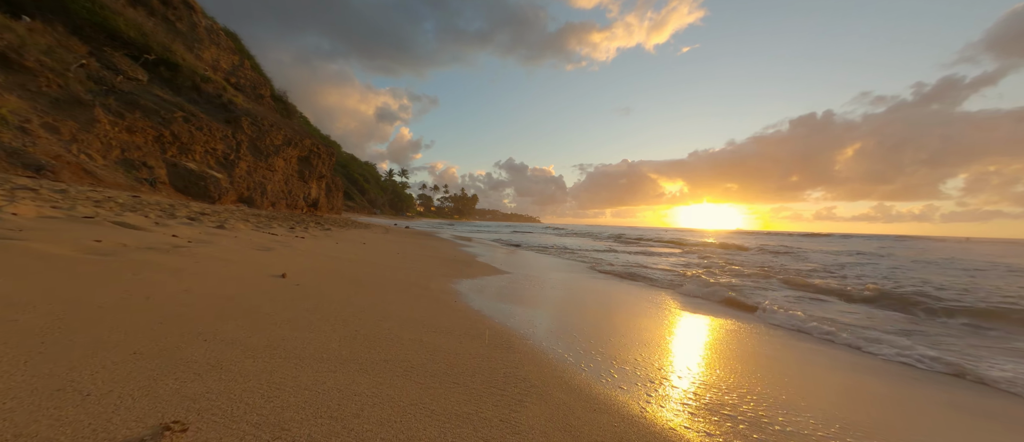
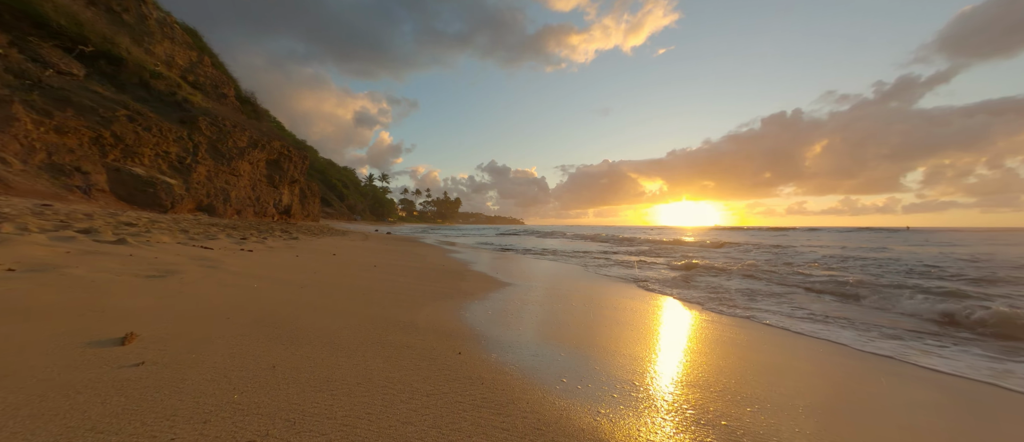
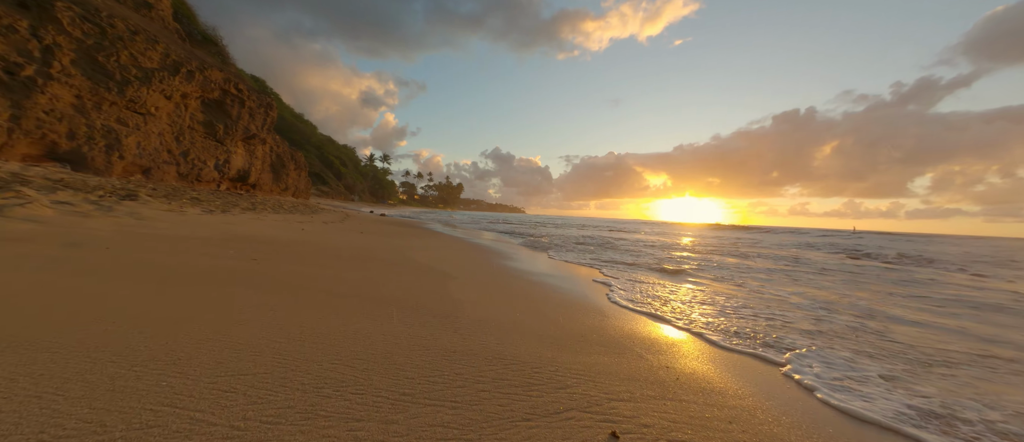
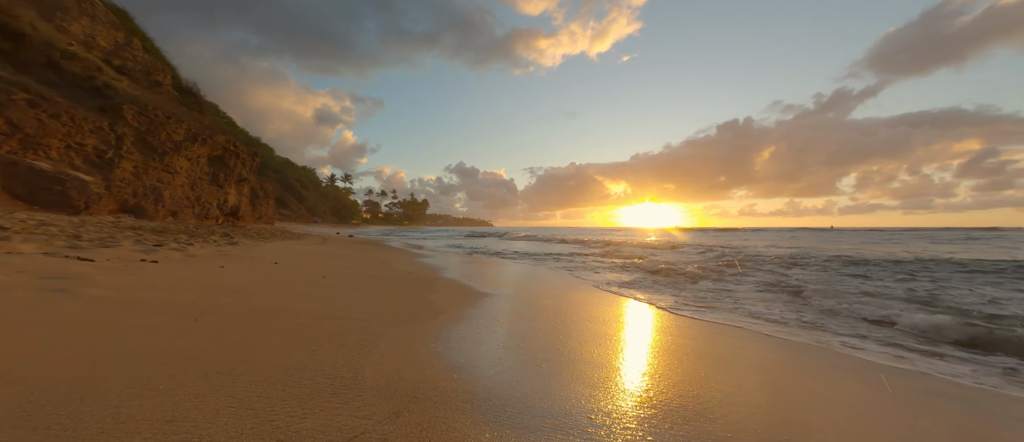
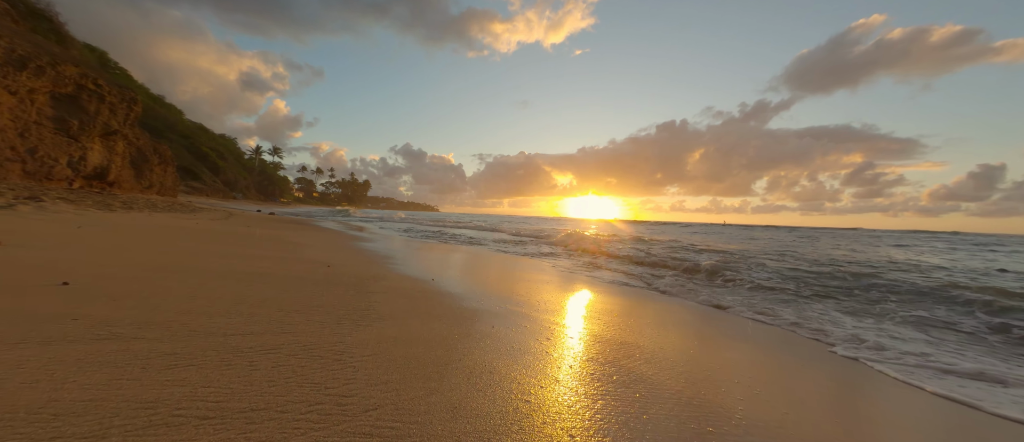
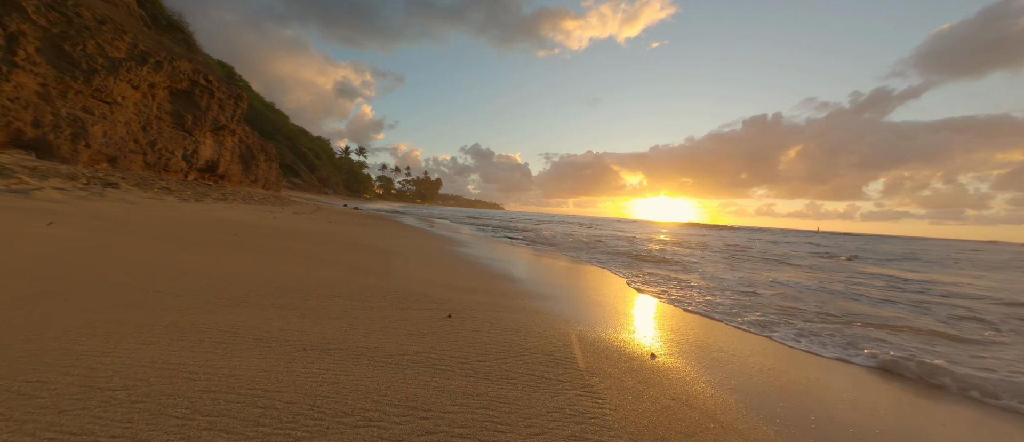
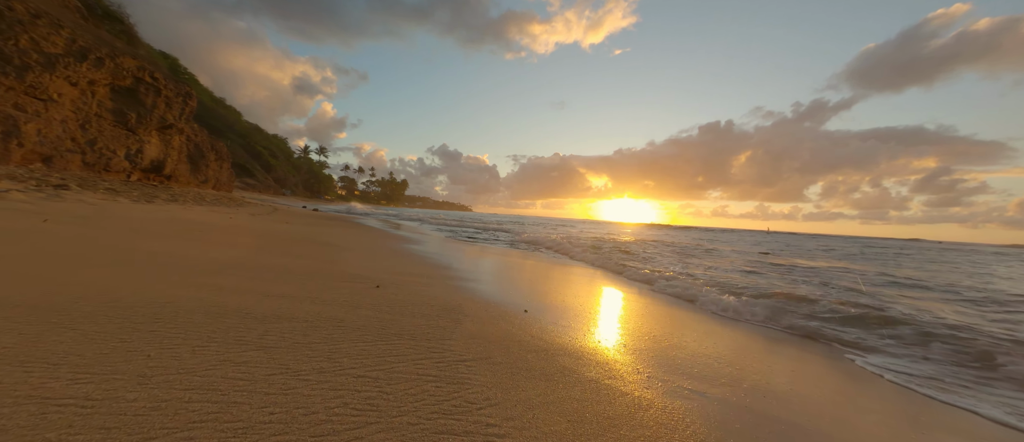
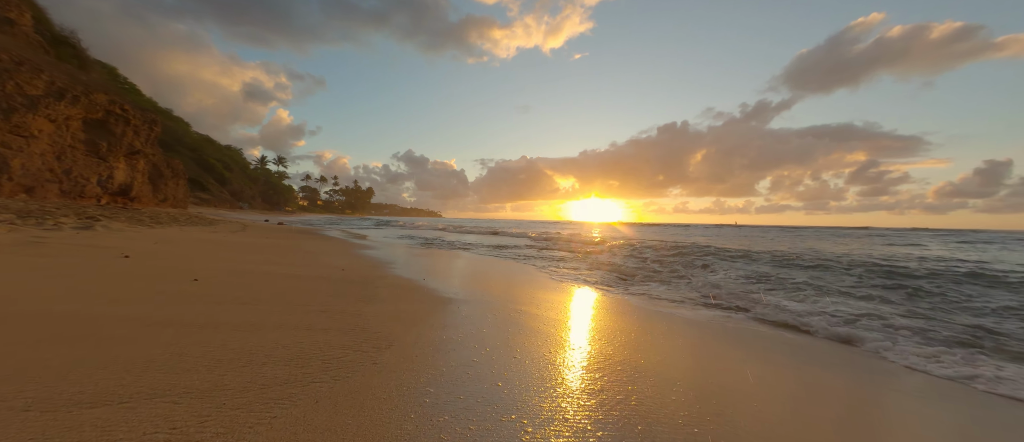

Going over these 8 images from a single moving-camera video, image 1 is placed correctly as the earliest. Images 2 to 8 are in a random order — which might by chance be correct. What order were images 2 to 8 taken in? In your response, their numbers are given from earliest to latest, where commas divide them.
2, 4, 8, 5, 7, 6, 3
